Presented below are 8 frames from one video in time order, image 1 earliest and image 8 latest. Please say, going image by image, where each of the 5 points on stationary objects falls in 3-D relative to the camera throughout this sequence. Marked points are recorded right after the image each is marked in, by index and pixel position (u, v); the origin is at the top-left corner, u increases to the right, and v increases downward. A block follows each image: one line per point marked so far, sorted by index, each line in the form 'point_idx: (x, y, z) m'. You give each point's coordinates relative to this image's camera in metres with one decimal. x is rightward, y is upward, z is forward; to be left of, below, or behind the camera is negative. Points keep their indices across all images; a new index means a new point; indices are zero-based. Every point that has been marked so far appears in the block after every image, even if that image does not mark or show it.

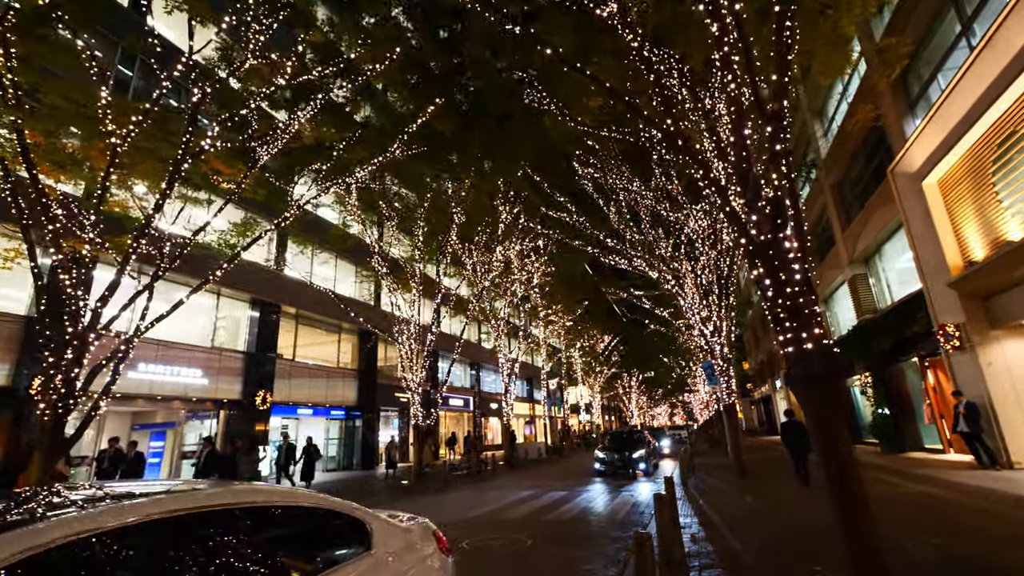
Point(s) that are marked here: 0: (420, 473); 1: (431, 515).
0: (-3.0, -6.0, +17.2) m
1: (-1.6, -4.4, +10.2) m
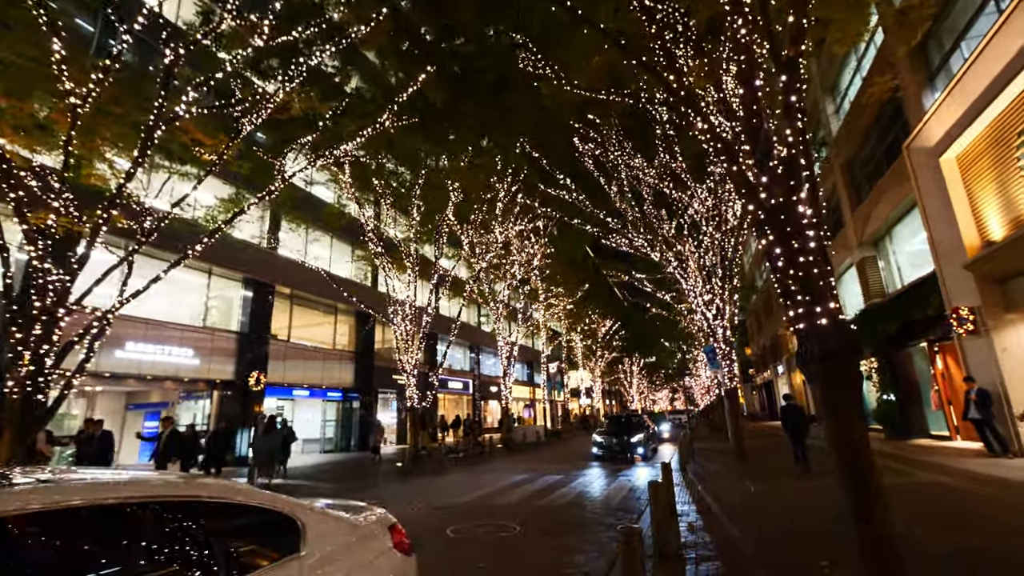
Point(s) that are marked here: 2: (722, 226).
0: (-3.1, -5.4, +17.0) m
1: (-1.7, -4.0, +9.9) m
2: (+6.1, +1.8, +15.3) m
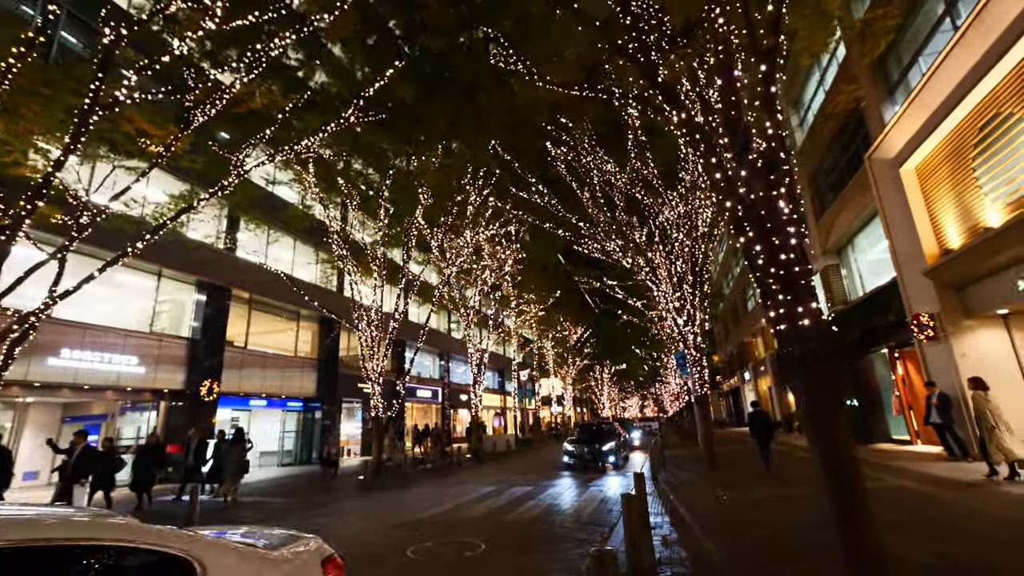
0: (-4.1, -5.6, +16.3) m
1: (-2.3, -4.0, +9.4) m
2: (+5.2, +1.7, +15.3) m
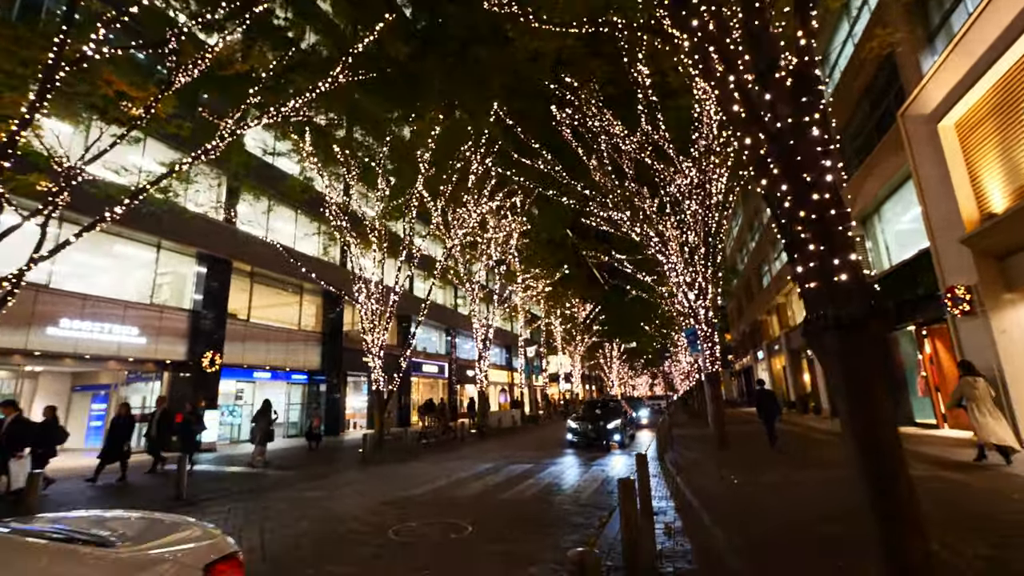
0: (-4.0, -4.7, +16.0) m
1: (-2.4, -3.5, +9.0) m
2: (+5.3, +2.4, +14.5) m
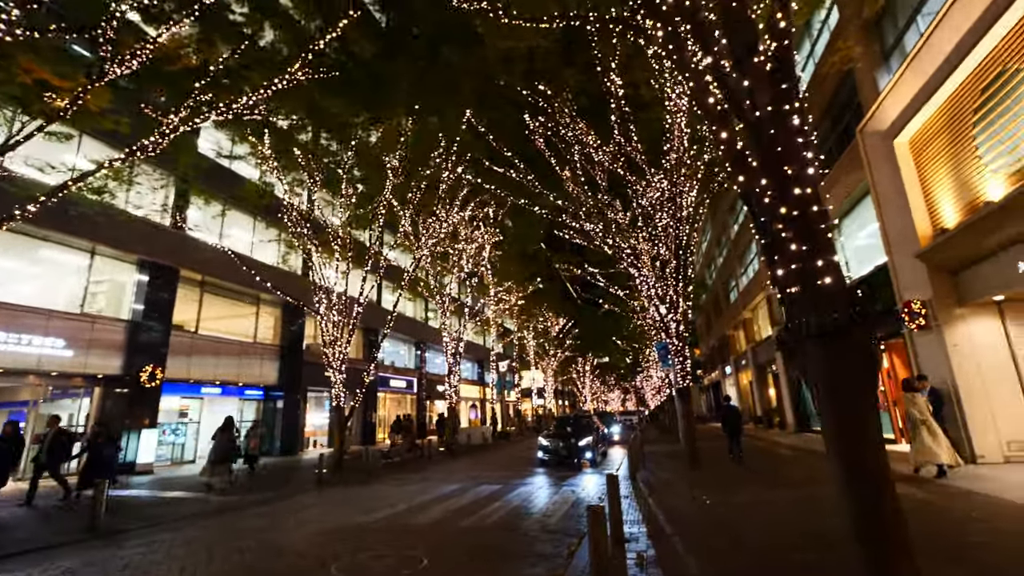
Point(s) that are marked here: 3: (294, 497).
0: (-4.9, -5.0, +15.2) m
1: (-2.9, -3.6, +8.3) m
2: (+4.5, +2.0, +14.3) m
3: (-4.7, -4.5, +11.4) m
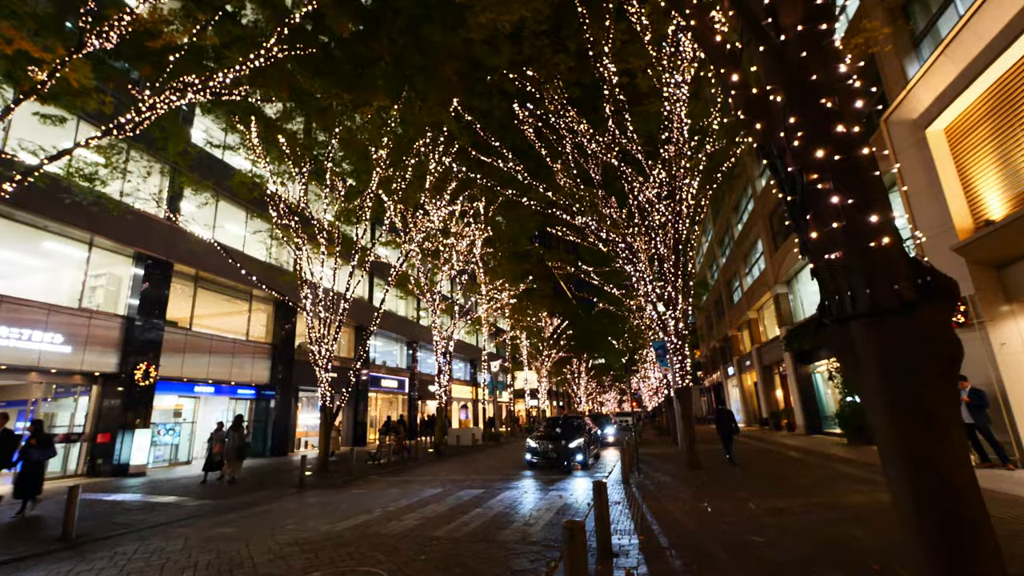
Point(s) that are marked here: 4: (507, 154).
0: (-5.3, -4.8, +14.6) m
1: (-3.2, -3.4, +7.7) m
2: (+4.2, +2.1, +13.8) m
3: (-5.0, -4.4, +10.8) m
4: (-0.1, +4.2, +17.0) m
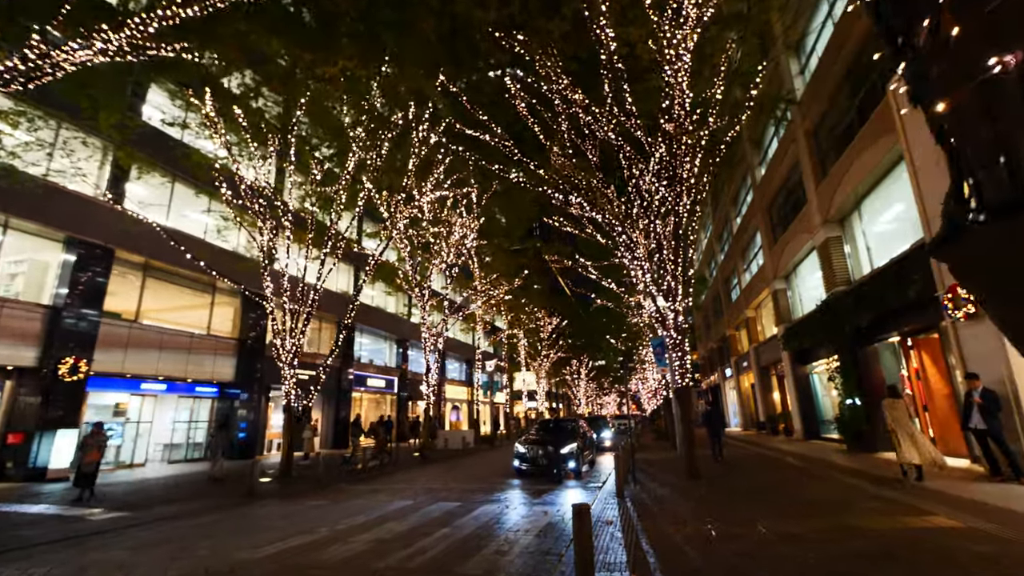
0: (-5.6, -4.6, +13.3) m
1: (-3.5, -3.1, +6.4) m
2: (+3.9, +2.4, +12.5) m
3: (-5.3, -4.0, +9.5) m
4: (-0.4, +4.5, +15.7) m
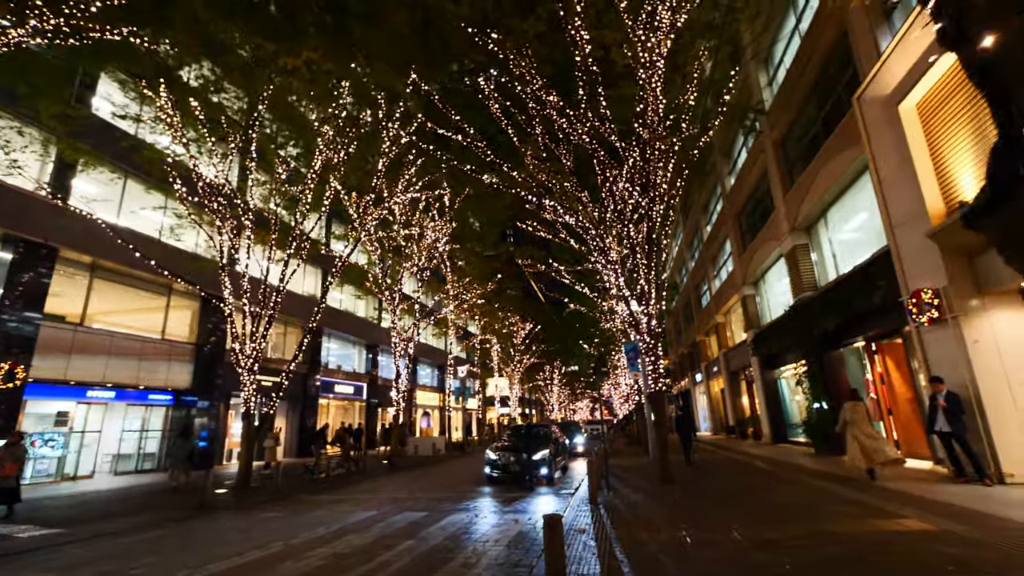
0: (-6.3, -4.6, +12.7) m
1: (-3.9, -3.1, +5.9) m
2: (+3.3, +2.3, +12.5) m
3: (-5.9, -4.0, +8.9) m
4: (-1.2, +4.4, +15.5) m
